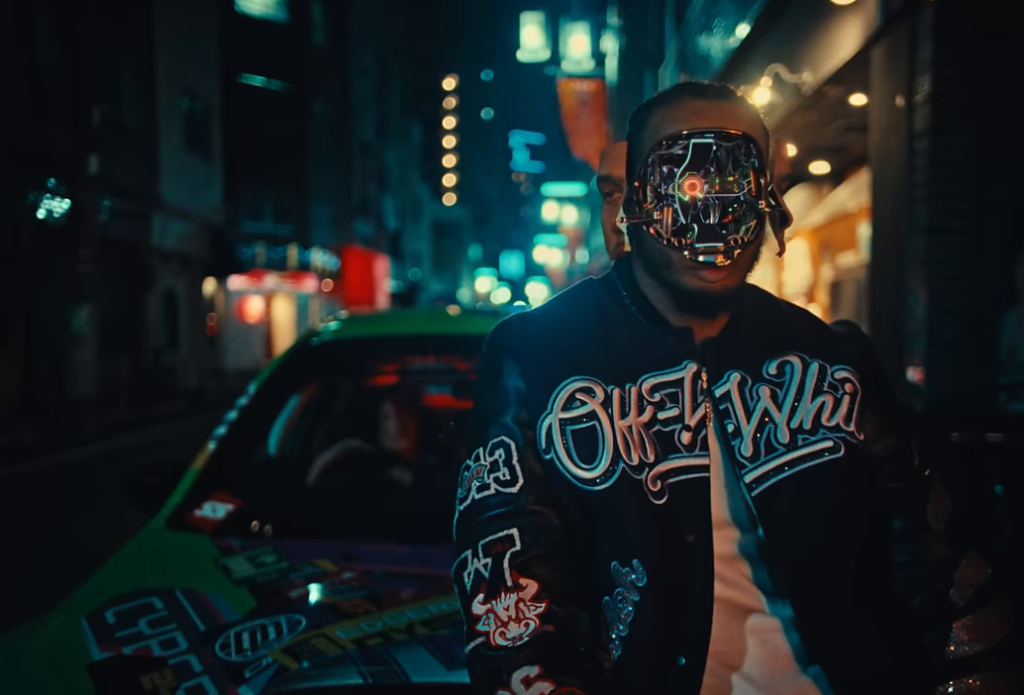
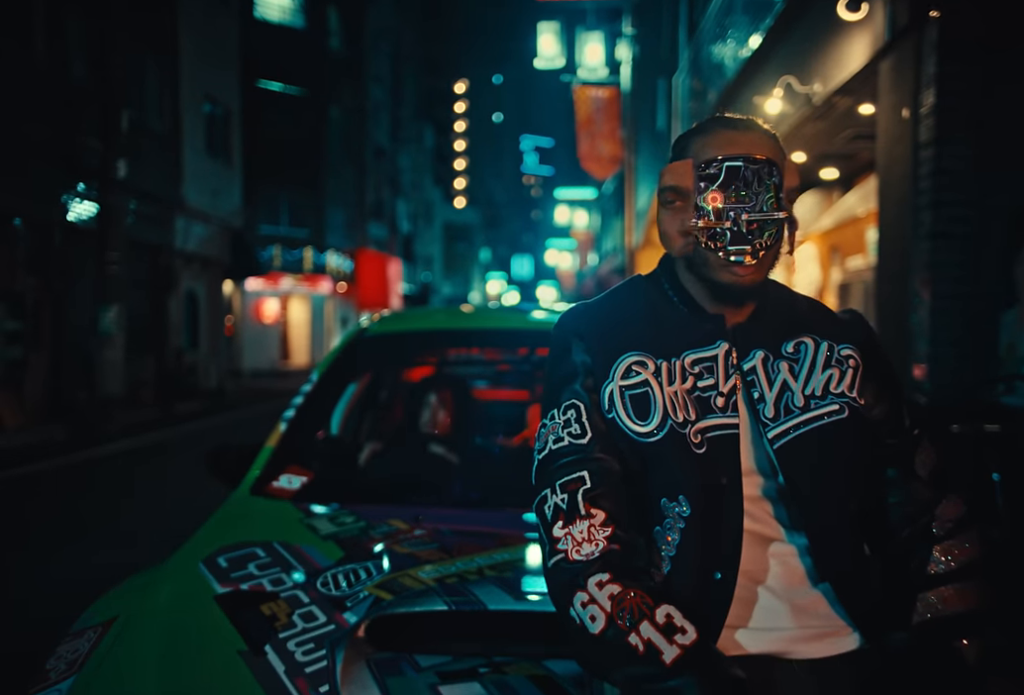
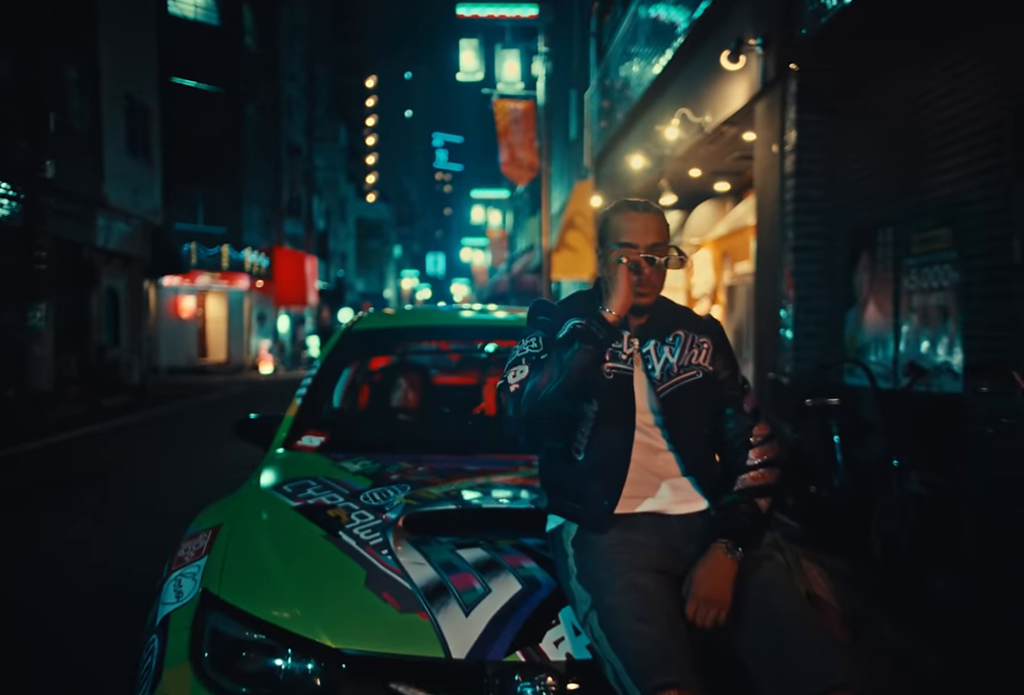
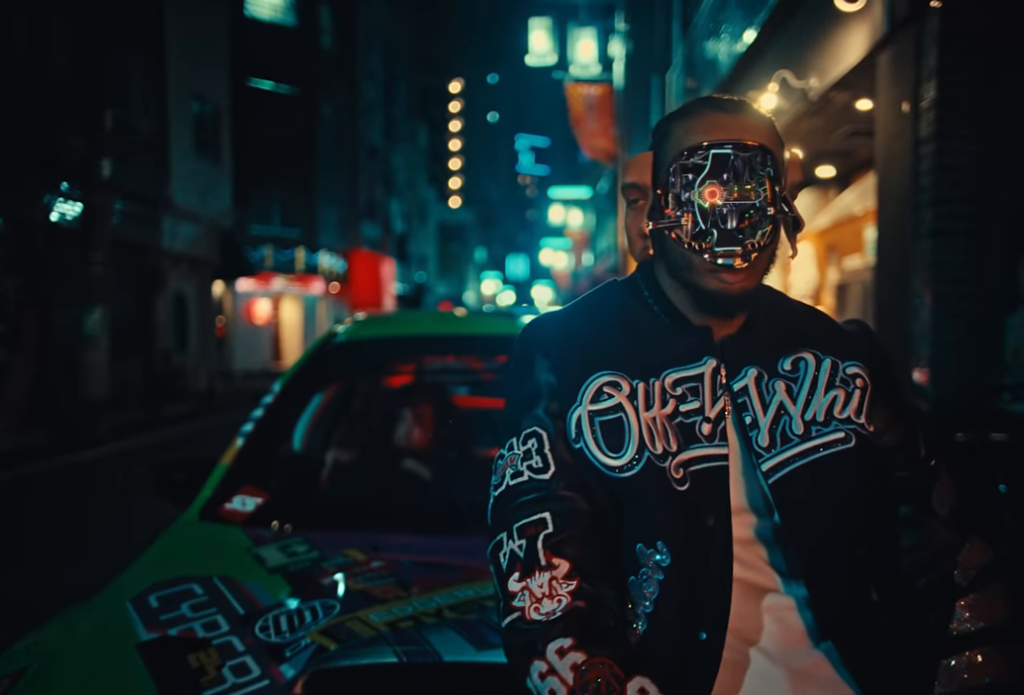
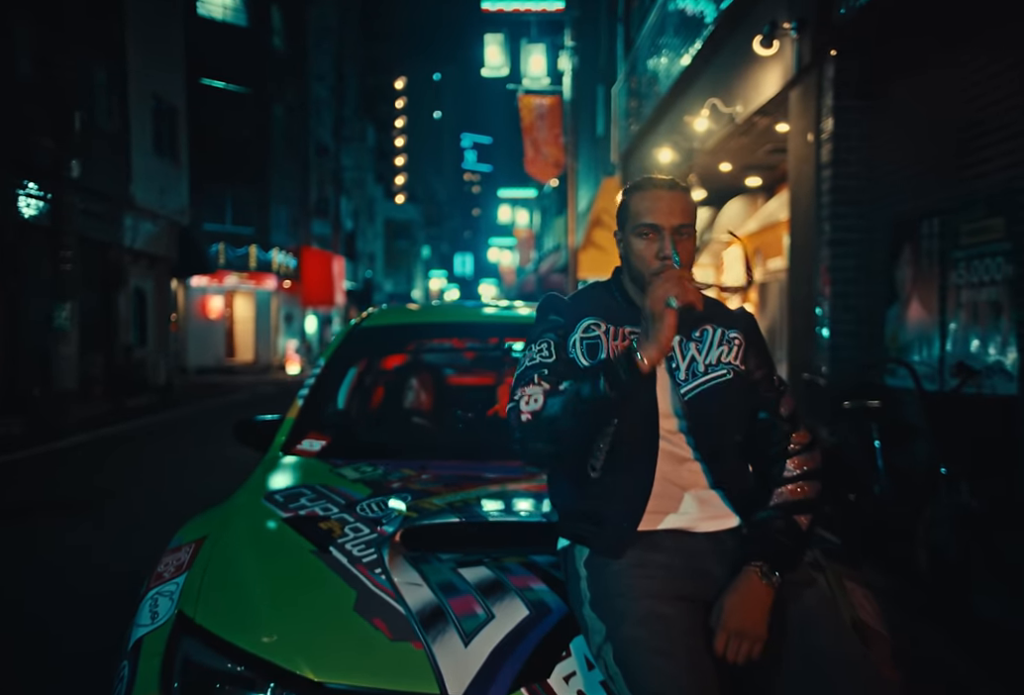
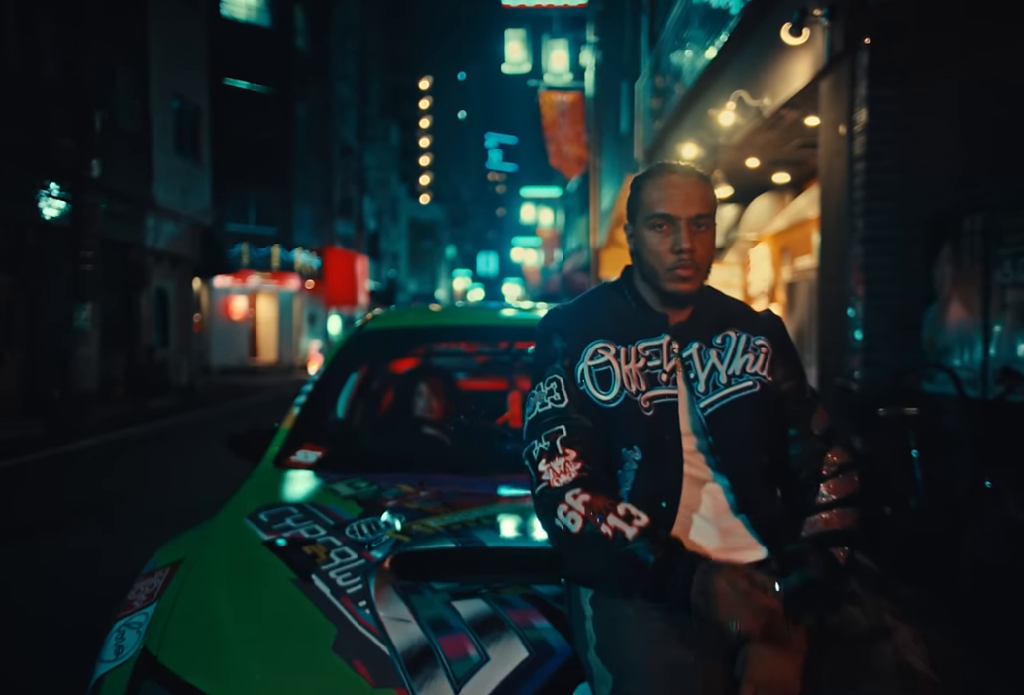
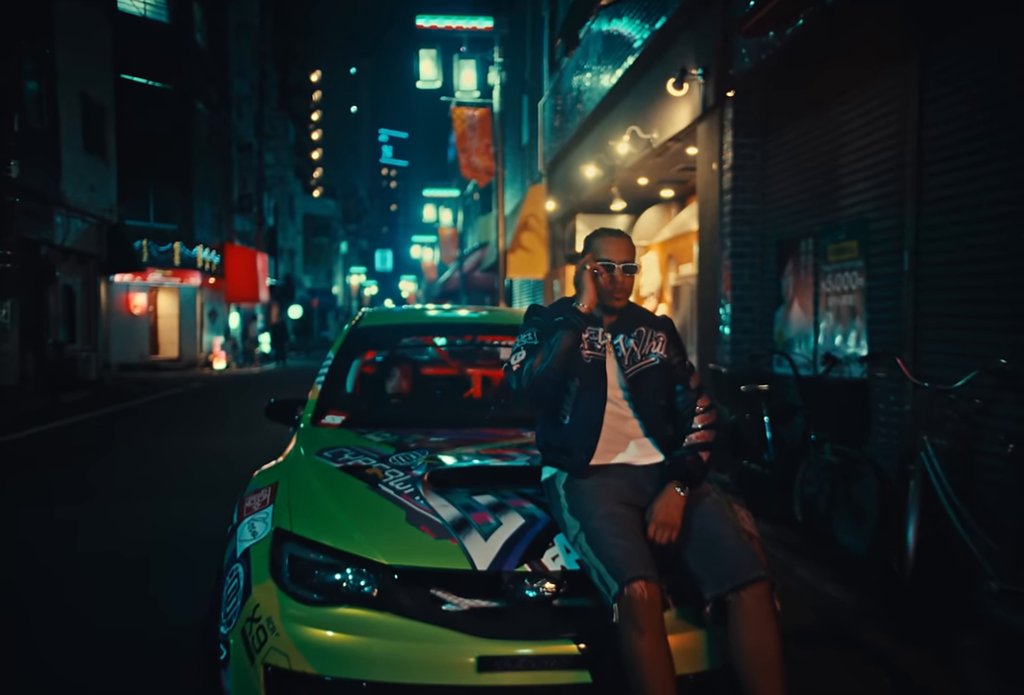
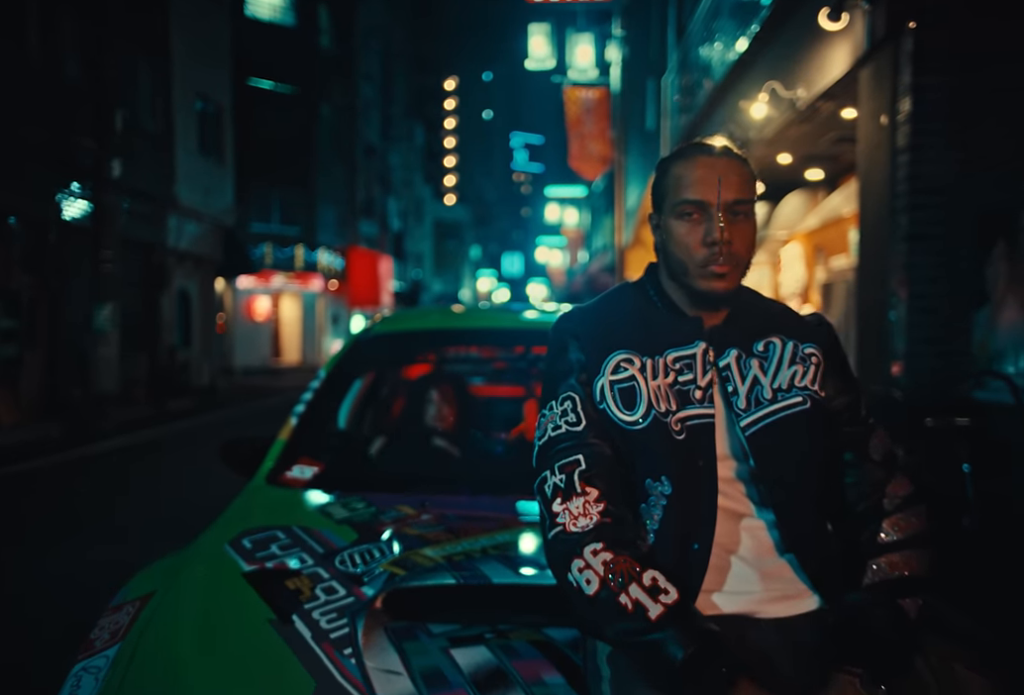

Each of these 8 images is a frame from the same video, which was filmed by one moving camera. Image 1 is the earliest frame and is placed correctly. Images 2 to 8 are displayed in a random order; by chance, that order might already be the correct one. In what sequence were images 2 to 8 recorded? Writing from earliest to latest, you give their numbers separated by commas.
4, 2, 8, 6, 5, 3, 7
